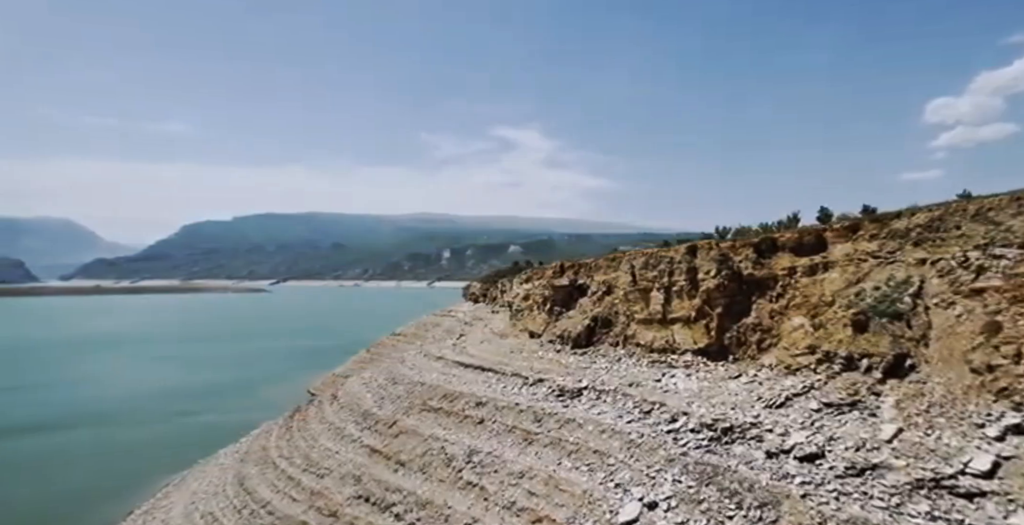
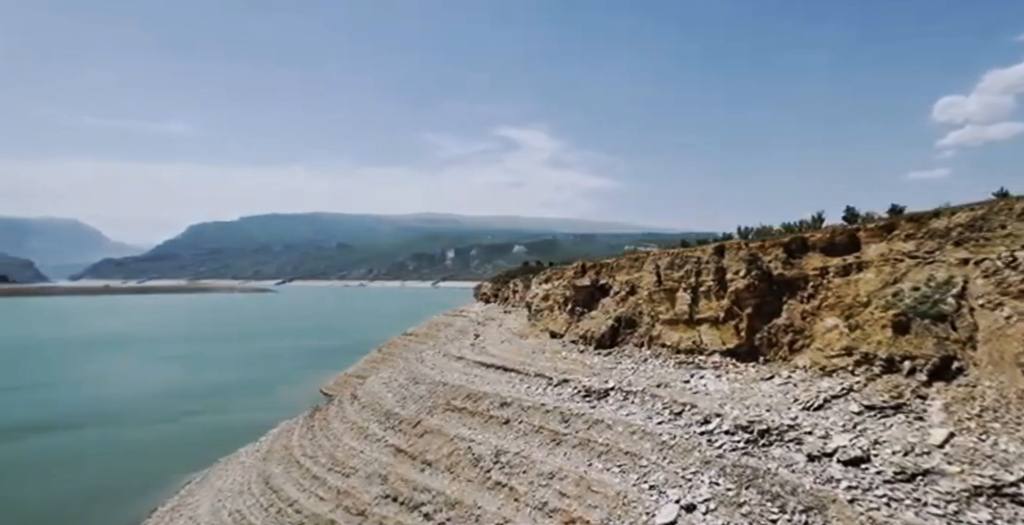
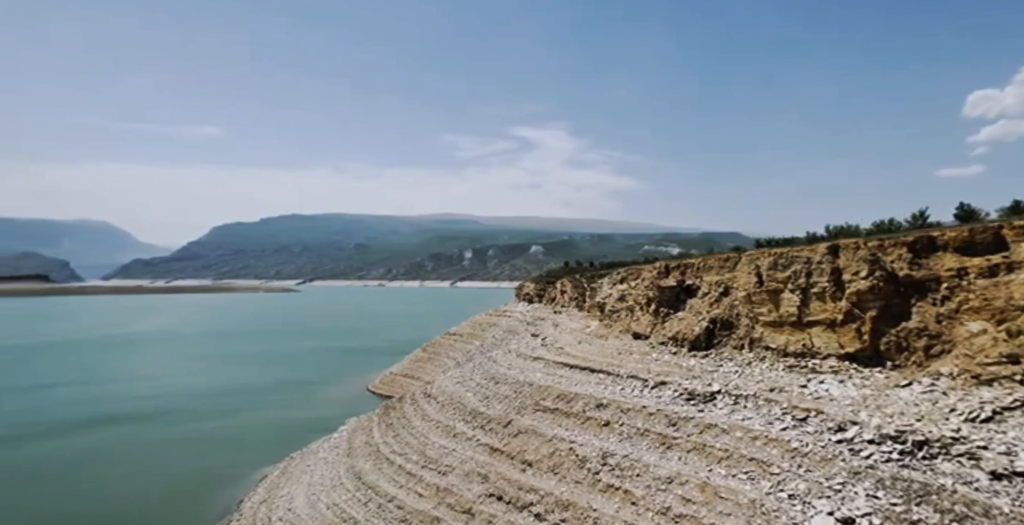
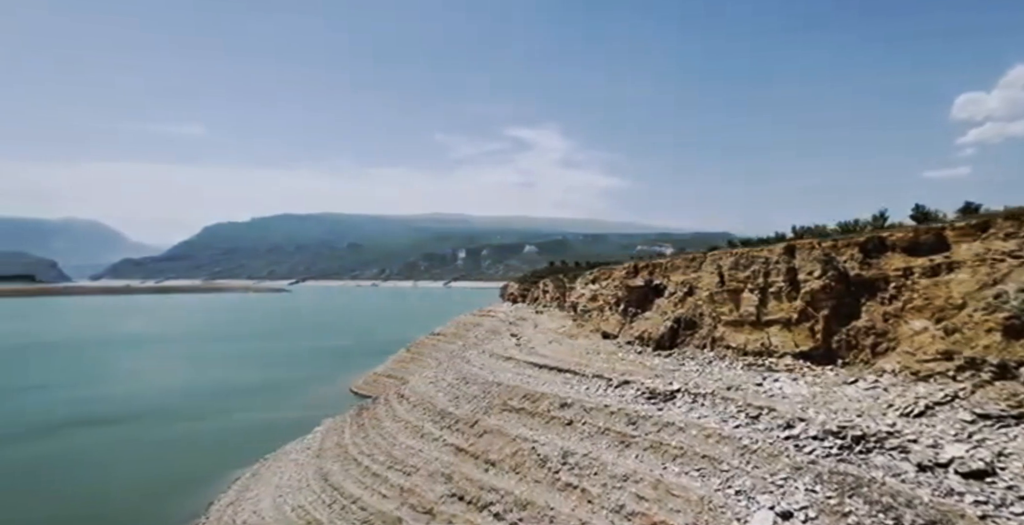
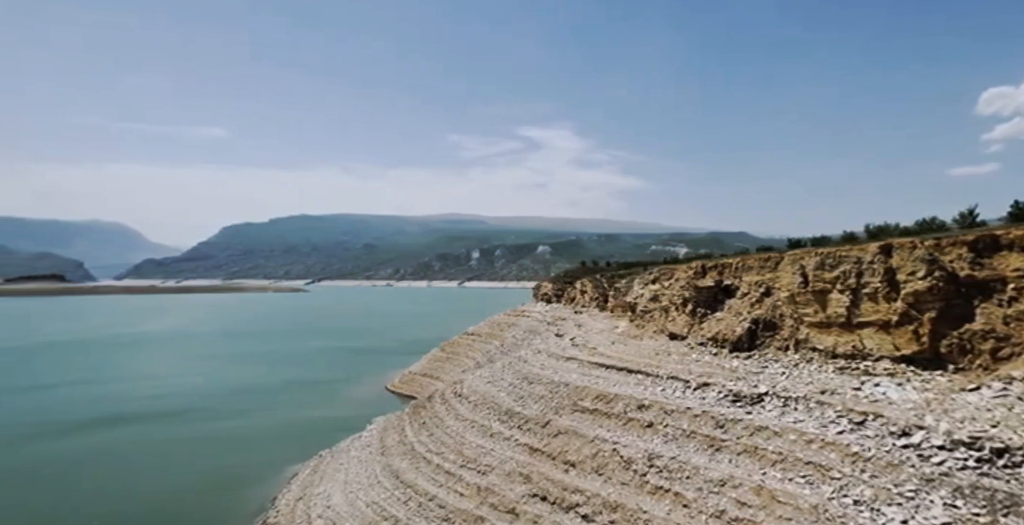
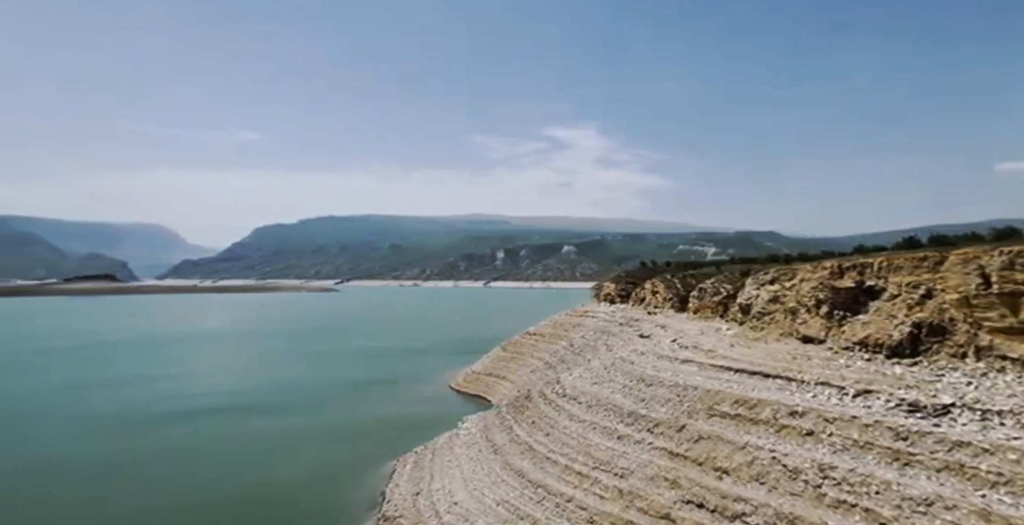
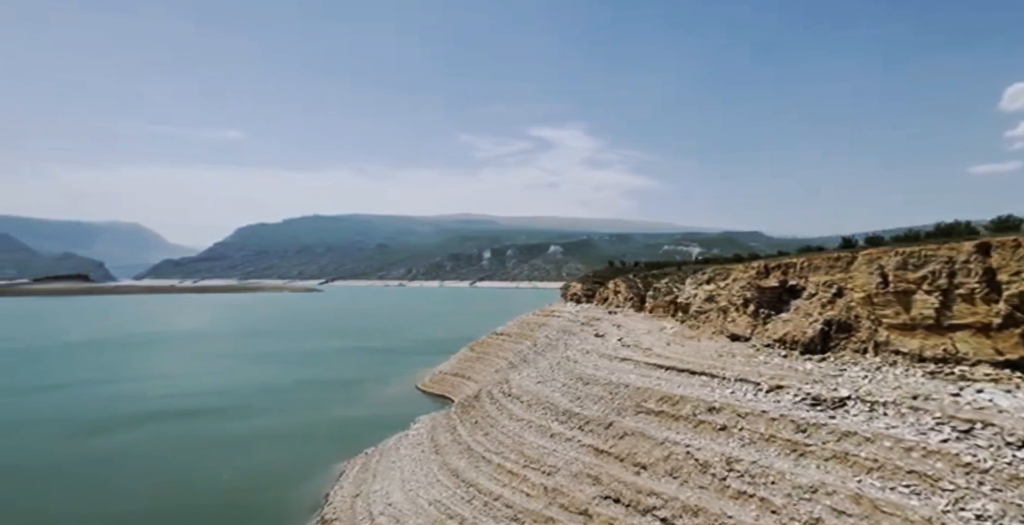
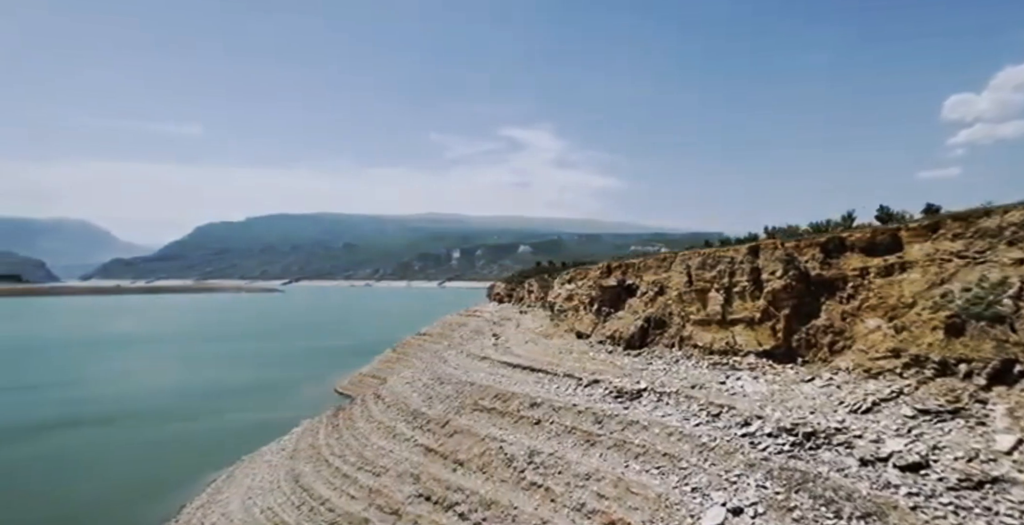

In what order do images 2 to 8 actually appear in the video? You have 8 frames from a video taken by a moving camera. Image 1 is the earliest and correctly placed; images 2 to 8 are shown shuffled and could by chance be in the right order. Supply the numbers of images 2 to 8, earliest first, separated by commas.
2, 8, 4, 3, 5, 7, 6
